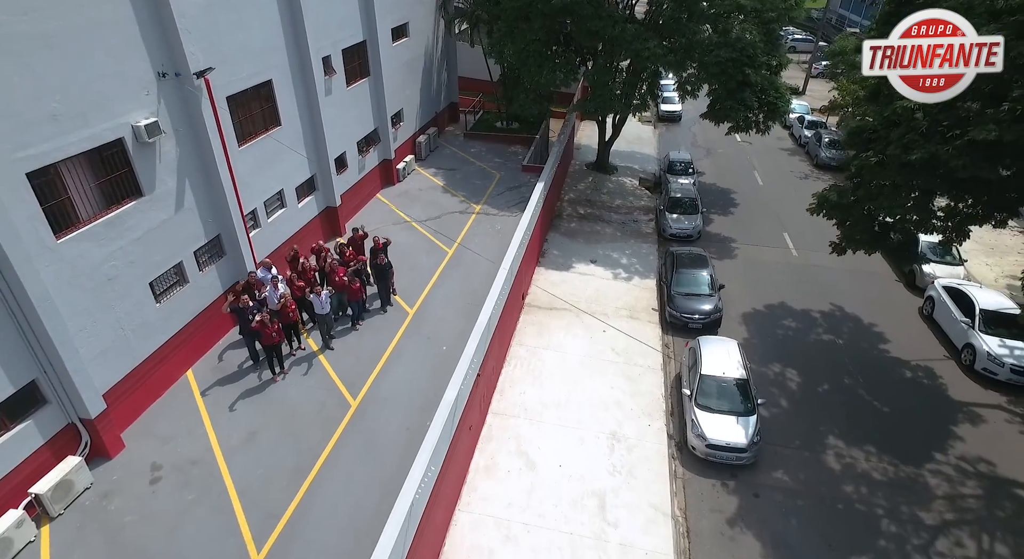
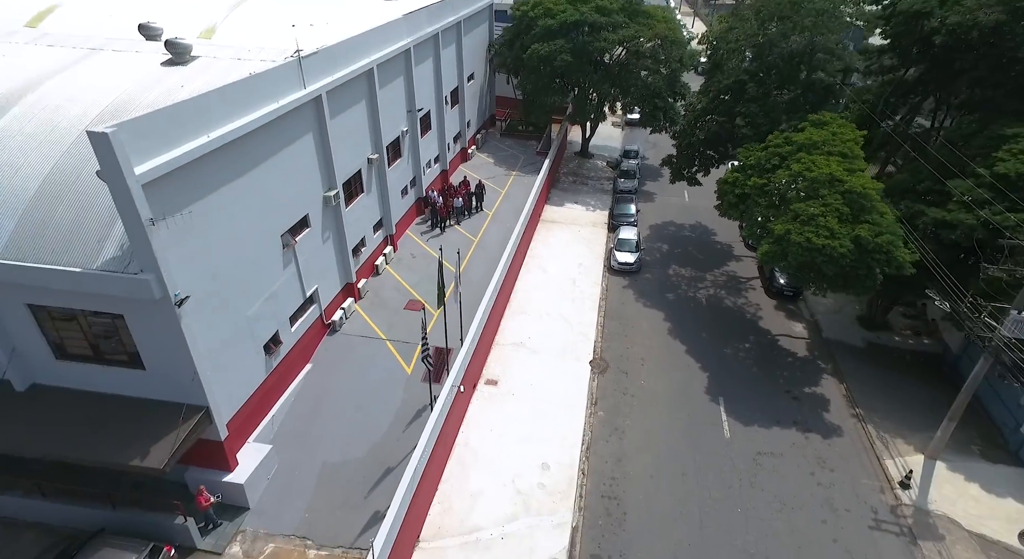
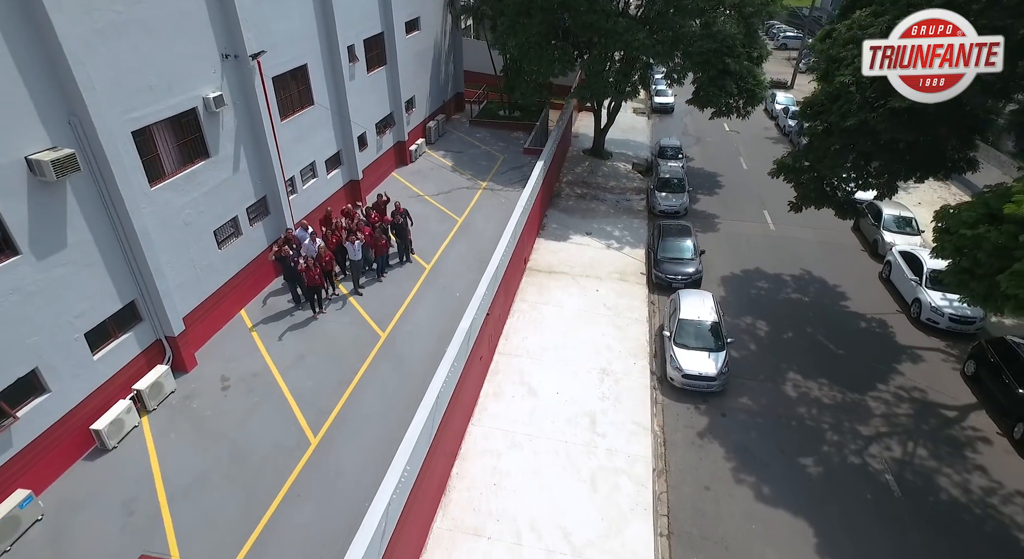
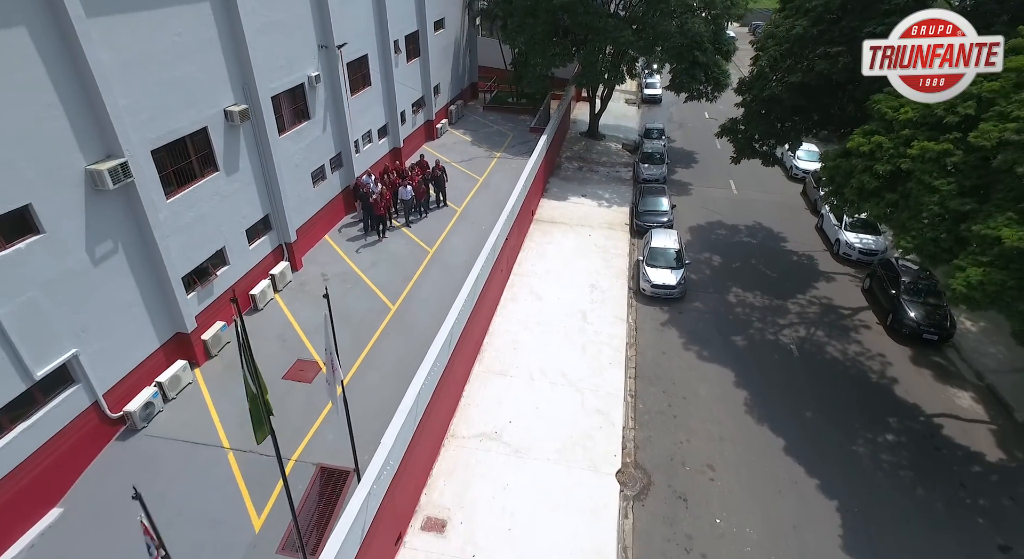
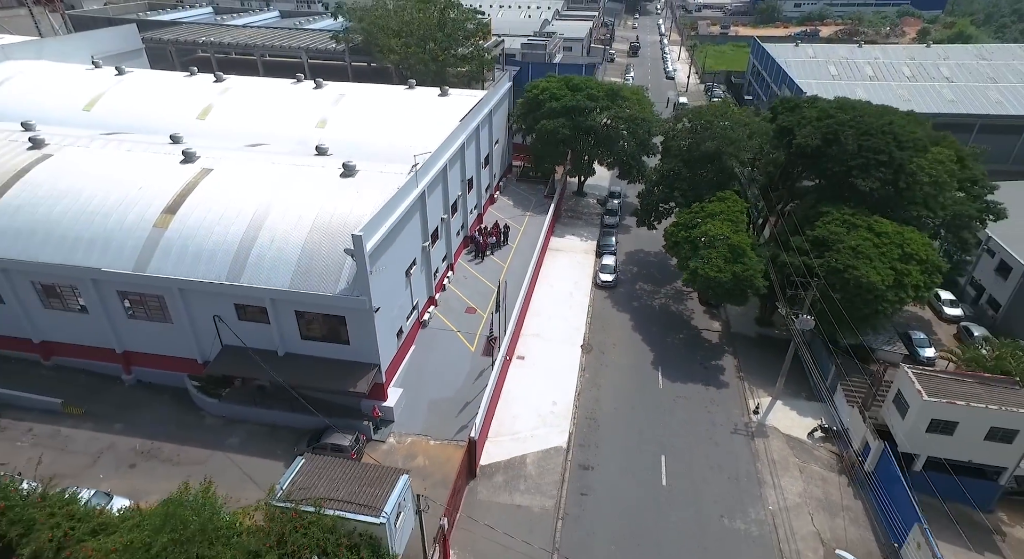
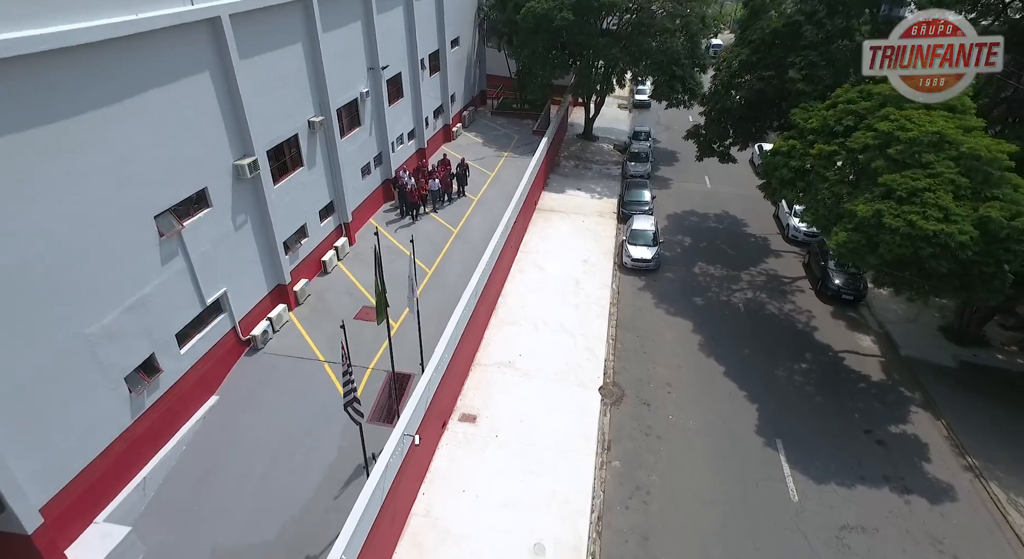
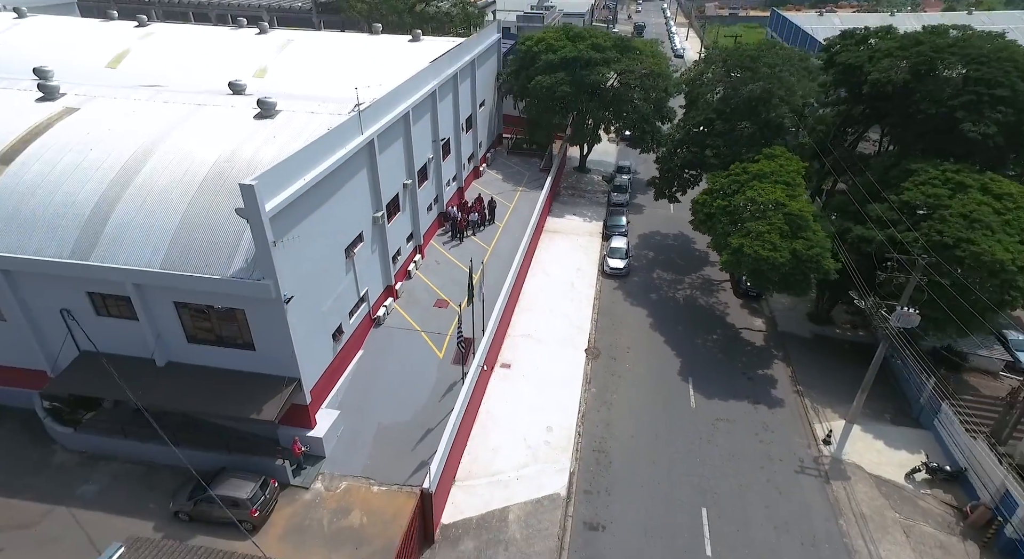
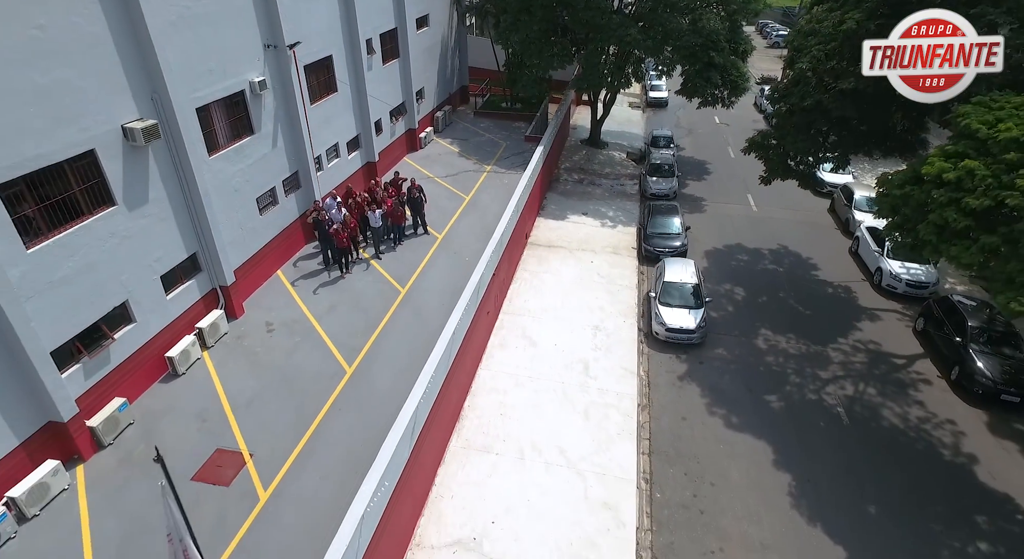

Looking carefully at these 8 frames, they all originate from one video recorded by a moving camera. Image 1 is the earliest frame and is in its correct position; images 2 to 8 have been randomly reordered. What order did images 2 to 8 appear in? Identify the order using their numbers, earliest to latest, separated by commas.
3, 8, 4, 6, 2, 7, 5
